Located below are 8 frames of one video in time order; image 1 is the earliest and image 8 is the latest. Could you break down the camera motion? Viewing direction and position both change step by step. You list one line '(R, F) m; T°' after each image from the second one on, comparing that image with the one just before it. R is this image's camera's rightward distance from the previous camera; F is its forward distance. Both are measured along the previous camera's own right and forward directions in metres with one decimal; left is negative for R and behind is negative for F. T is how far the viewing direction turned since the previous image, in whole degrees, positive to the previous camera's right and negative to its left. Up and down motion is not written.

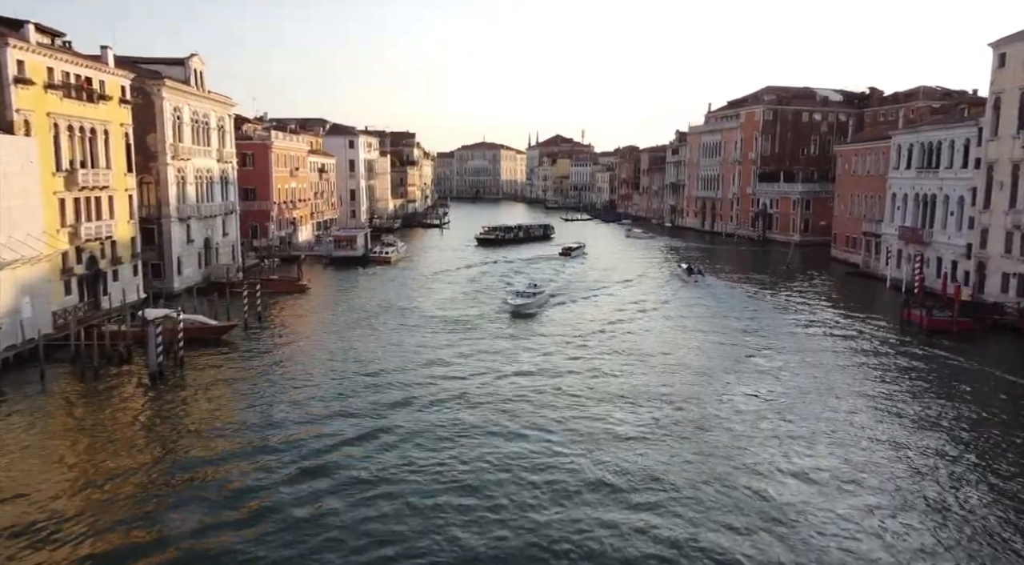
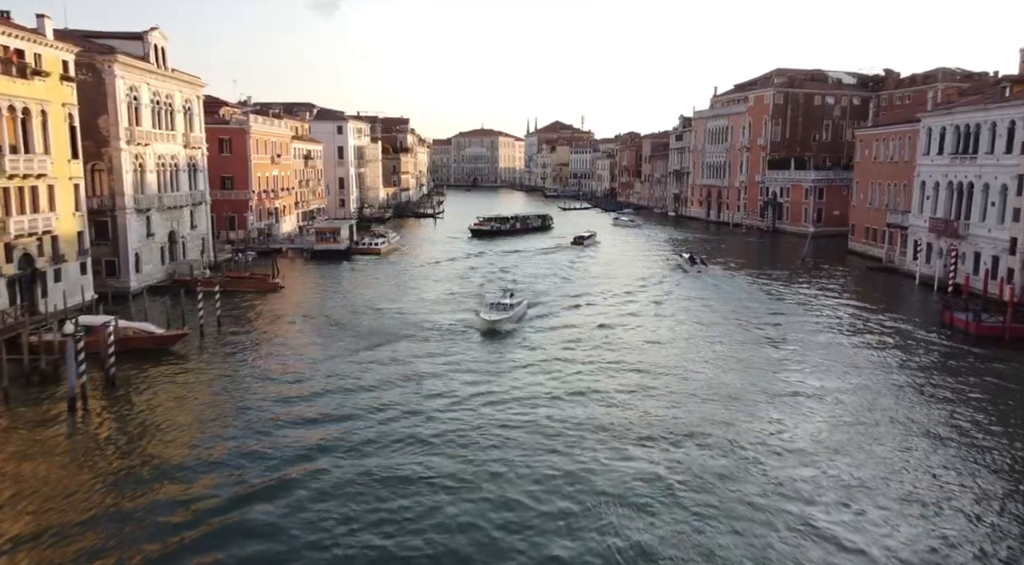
(+0.3, +3.9) m; 0°
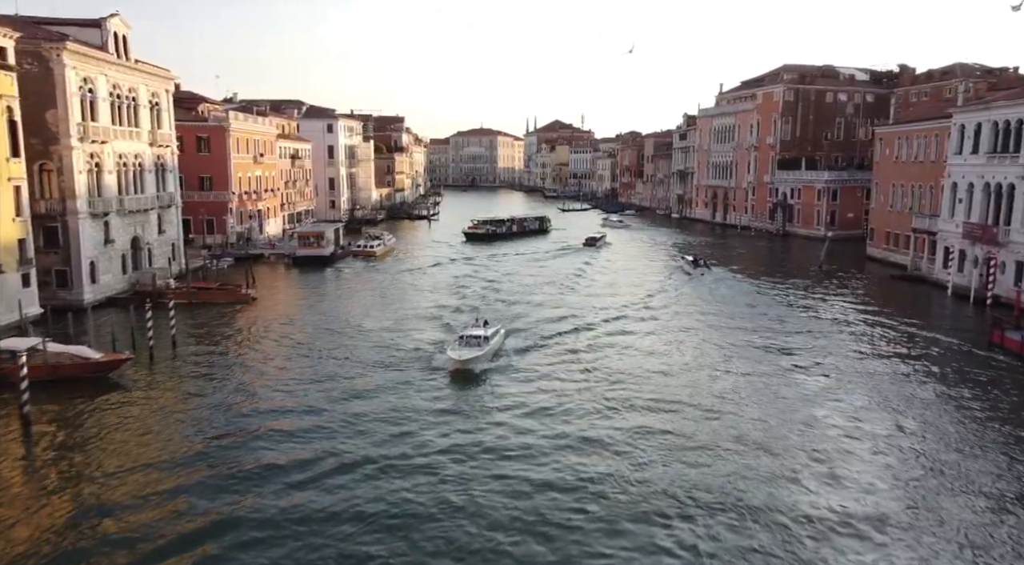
(+0.2, +3.5) m; 0°
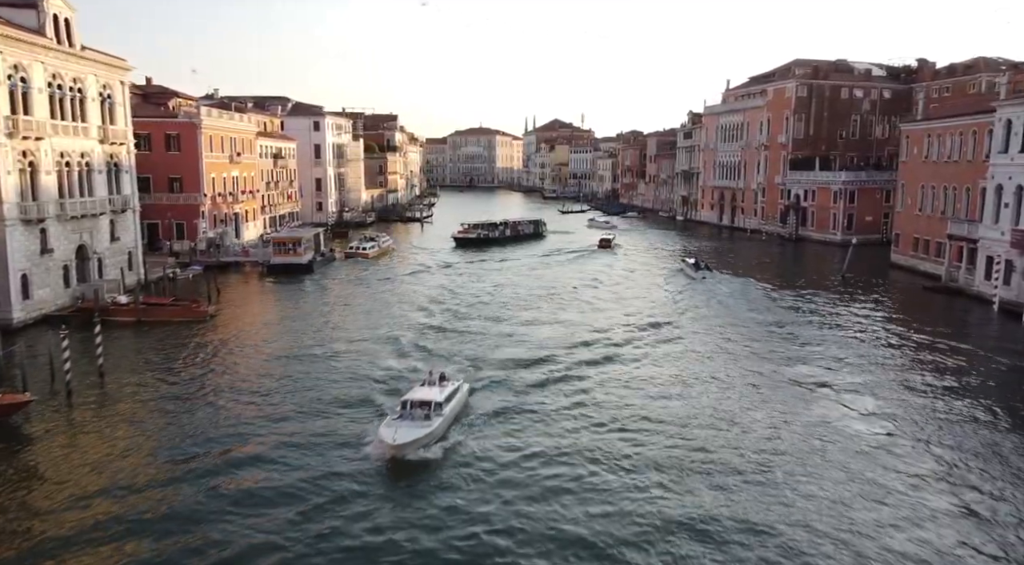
(+0.3, +4.1) m; 0°
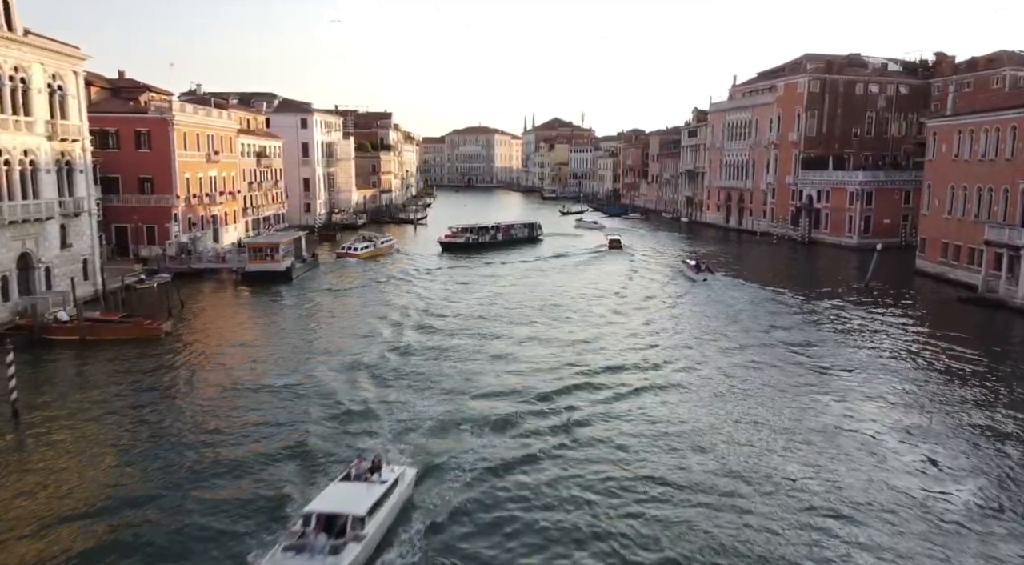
(+0.2, +3.5) m; 0°
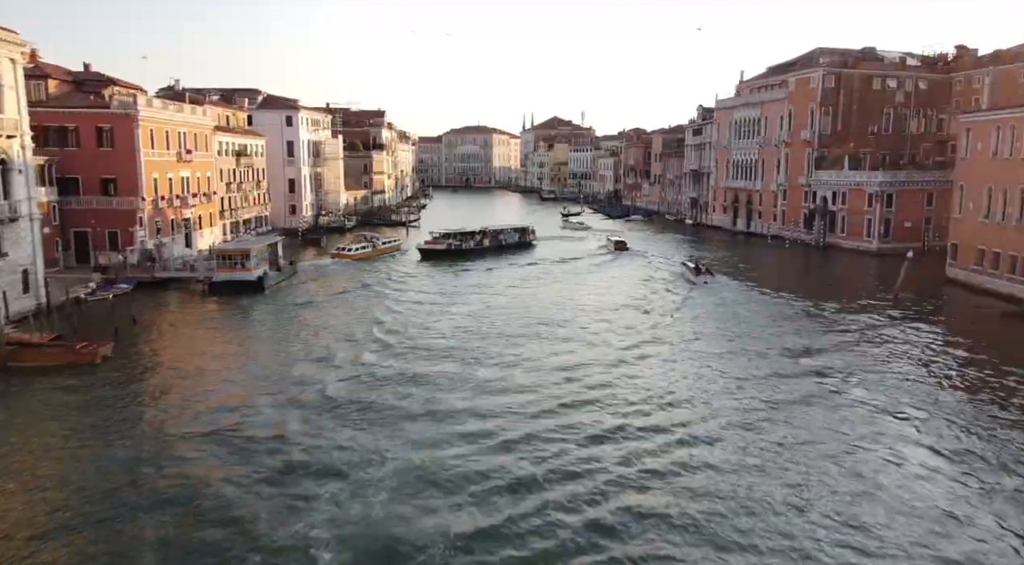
(+0.3, +3.7) m; 0°
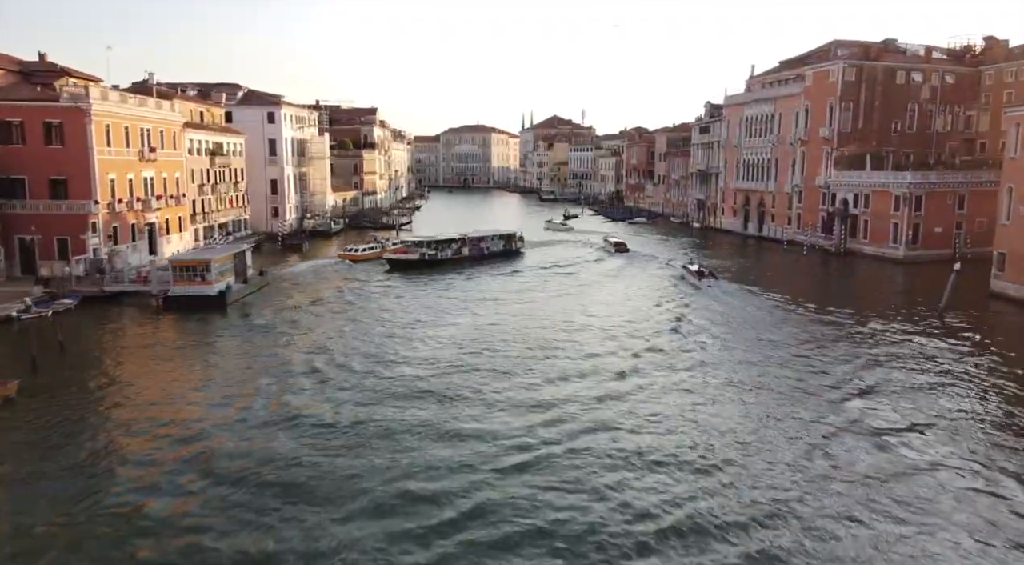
(+0.3, +4.3) m; 0°
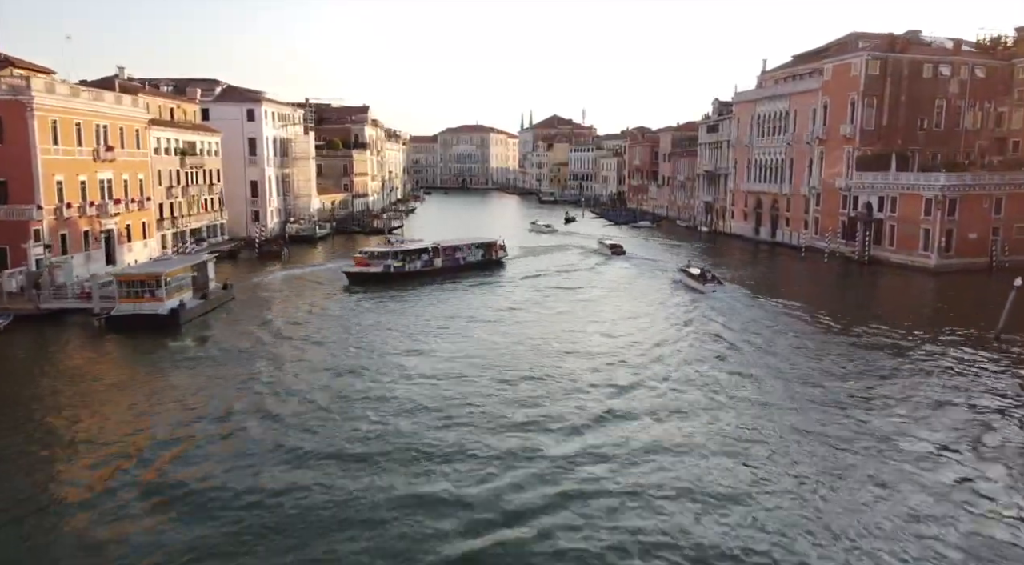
(+0.3, +4.2) m; 0°
